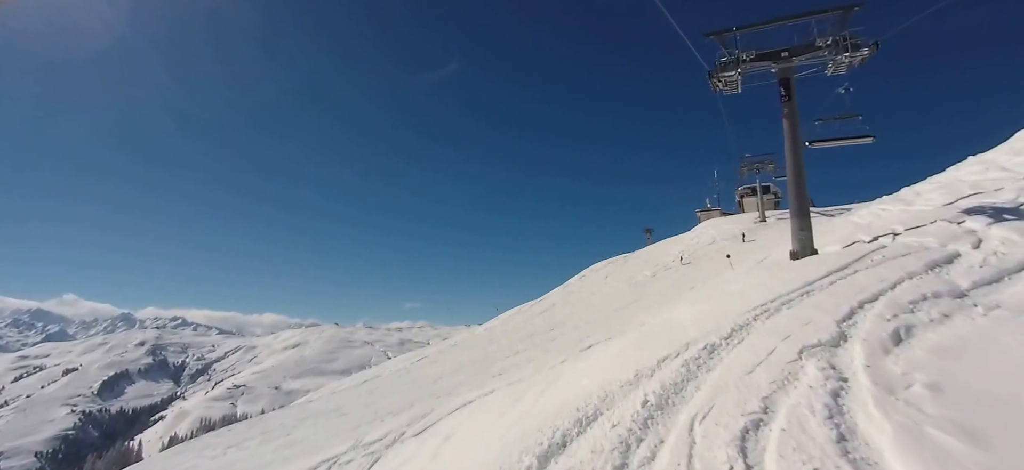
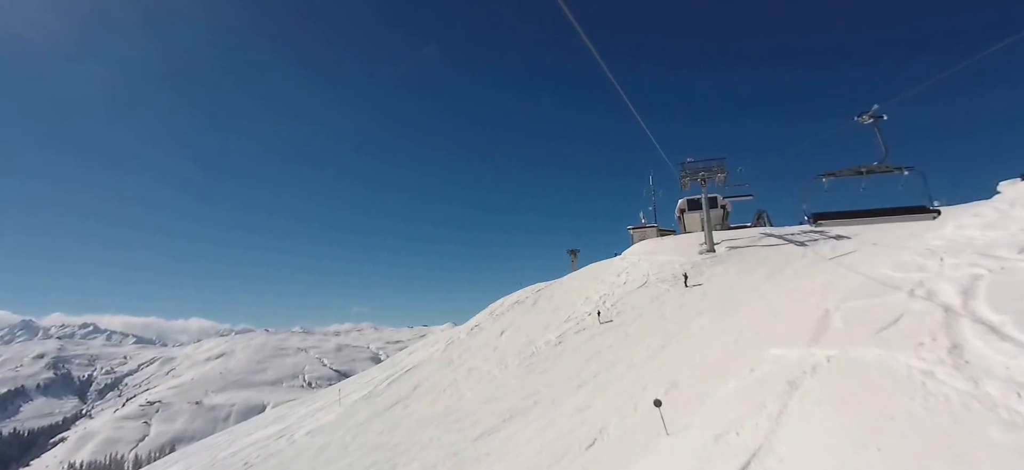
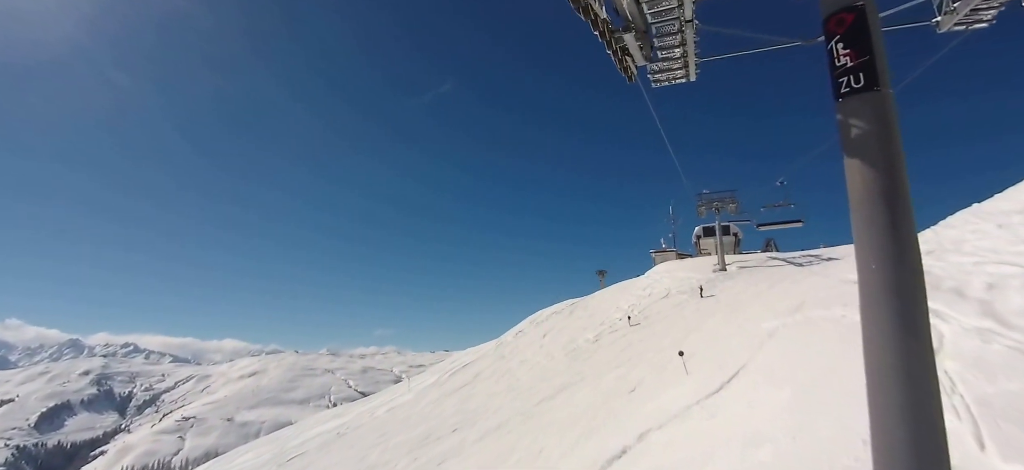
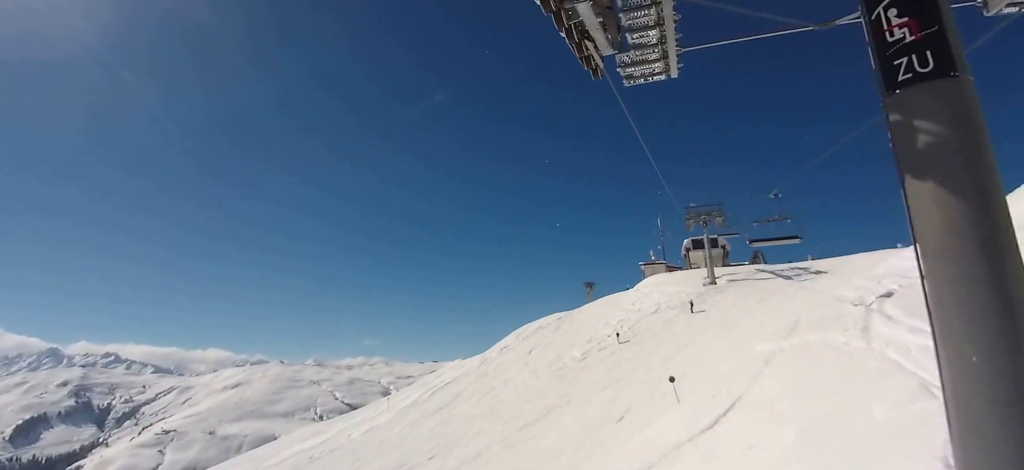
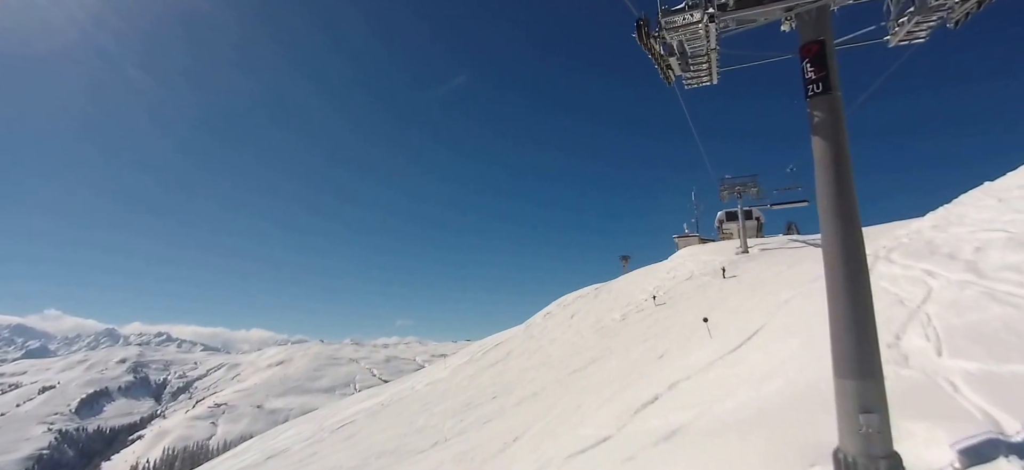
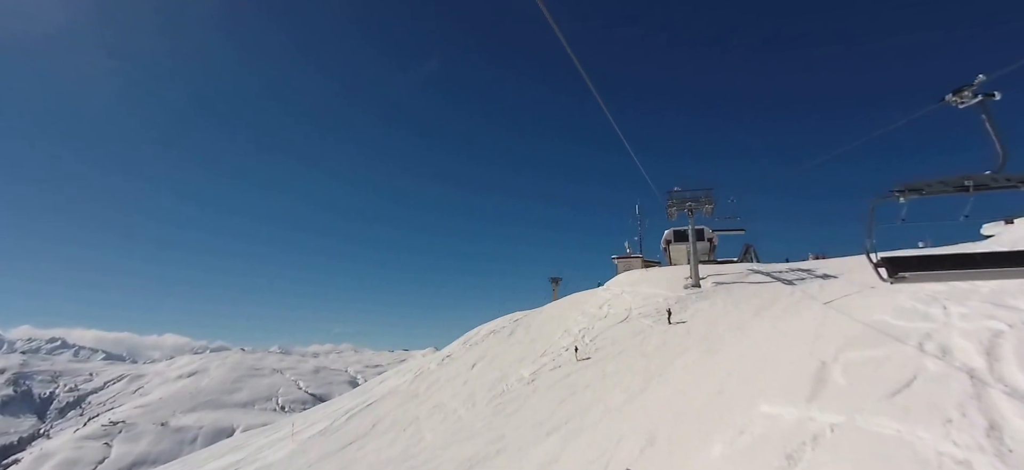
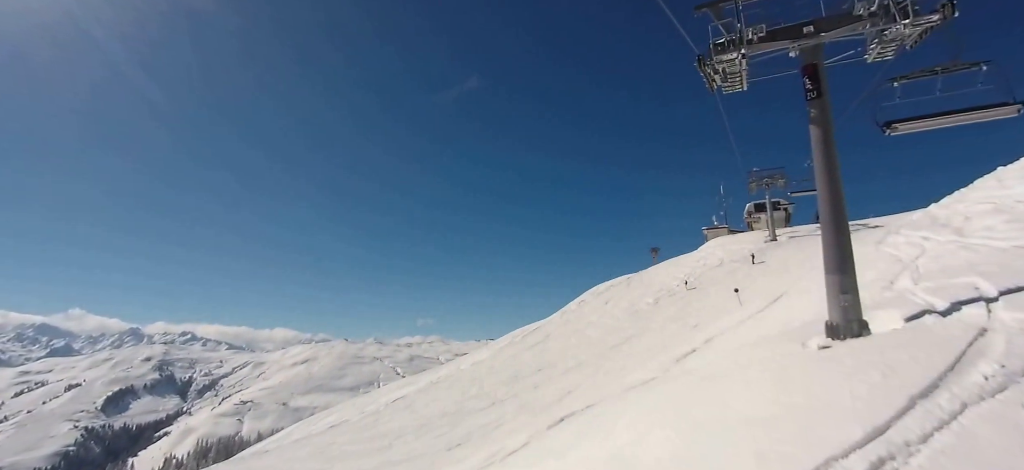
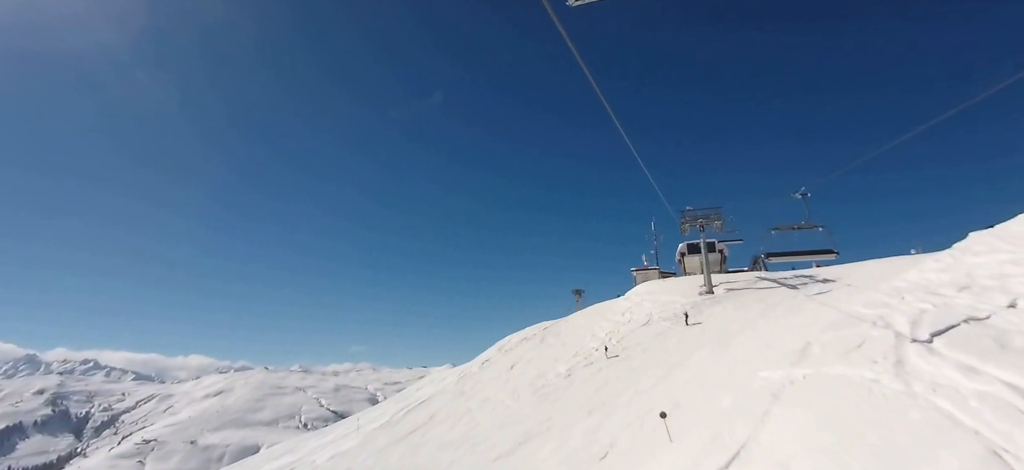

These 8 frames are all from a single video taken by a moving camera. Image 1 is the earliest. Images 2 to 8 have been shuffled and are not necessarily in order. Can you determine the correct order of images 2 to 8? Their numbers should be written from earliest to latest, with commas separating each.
7, 5, 3, 4, 8, 2, 6
